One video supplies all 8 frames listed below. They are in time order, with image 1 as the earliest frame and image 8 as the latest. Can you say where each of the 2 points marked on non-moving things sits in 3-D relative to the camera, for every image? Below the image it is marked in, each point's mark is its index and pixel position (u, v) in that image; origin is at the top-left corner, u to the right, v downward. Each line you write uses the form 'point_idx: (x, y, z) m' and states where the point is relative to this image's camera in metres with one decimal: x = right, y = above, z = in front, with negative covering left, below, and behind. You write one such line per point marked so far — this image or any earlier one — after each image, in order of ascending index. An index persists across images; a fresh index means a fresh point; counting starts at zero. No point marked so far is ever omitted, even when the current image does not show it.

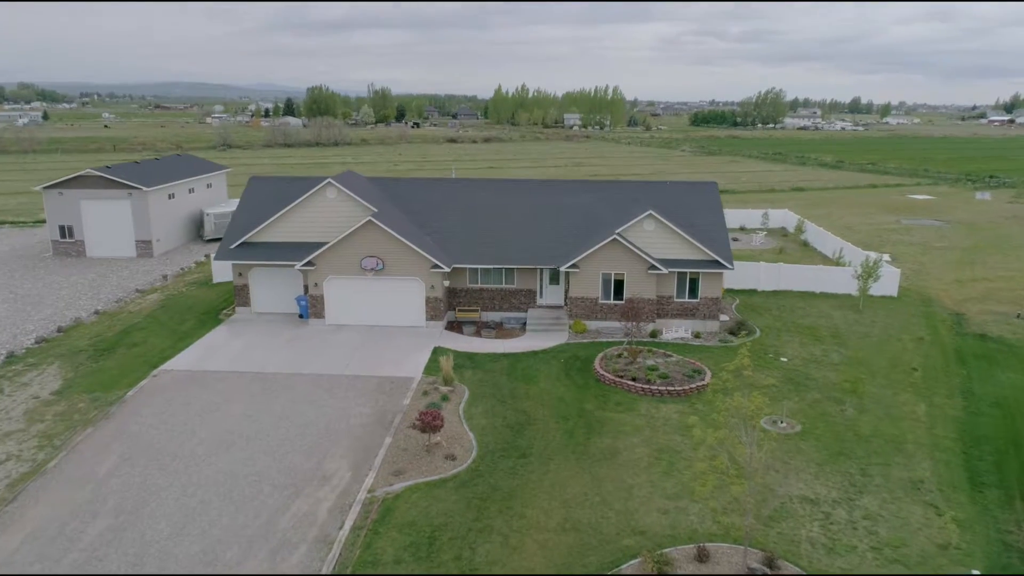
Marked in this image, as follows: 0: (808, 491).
0: (+7.3, -5.0, +17.8) m
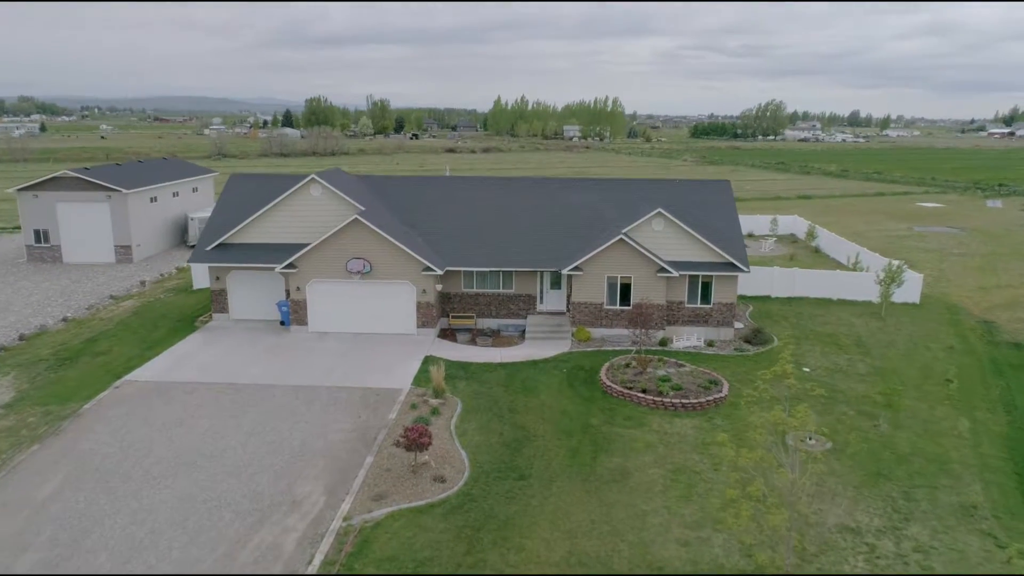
0: (+7.3, -5.0, +15.6) m
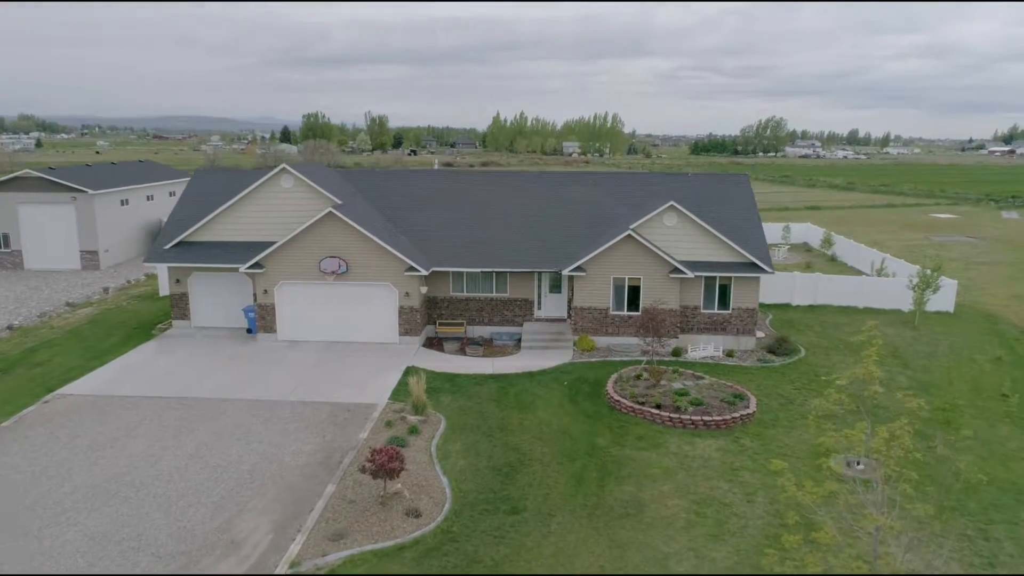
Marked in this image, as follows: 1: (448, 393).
0: (+7.1, -4.8, +12.5) m
1: (-1.8, -2.9, +19.9) m
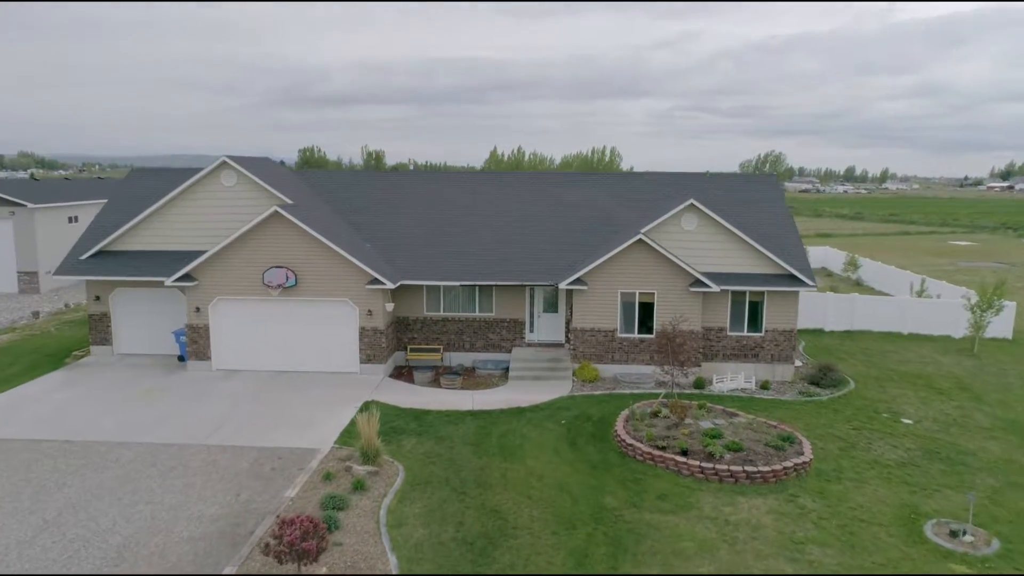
0: (+6.7, -4.7, +8.1) m
1: (-2.2, -3.2, +15.5) m
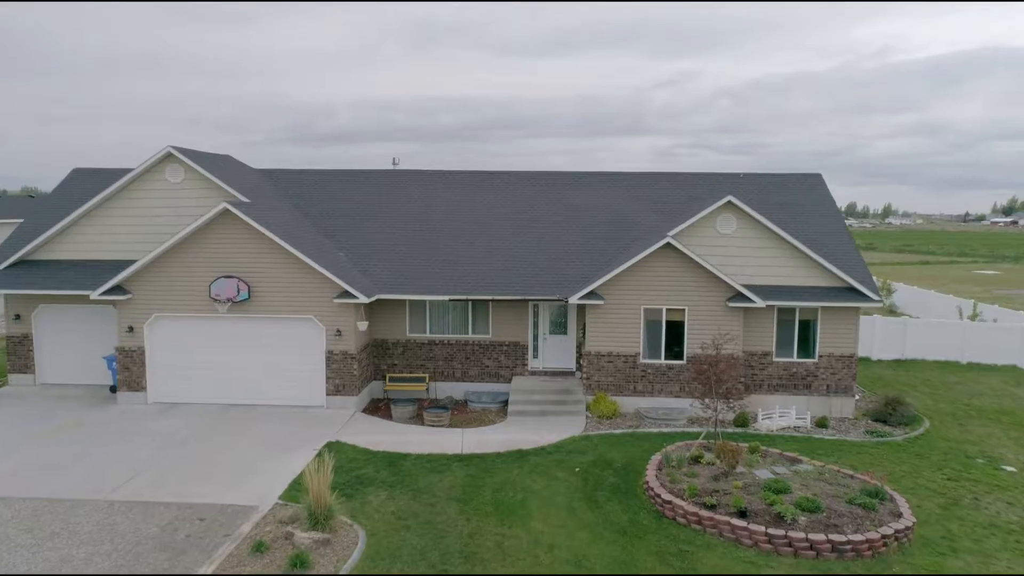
0: (+6.7, -4.4, +4.4) m
1: (-2.2, -3.3, +11.9) m
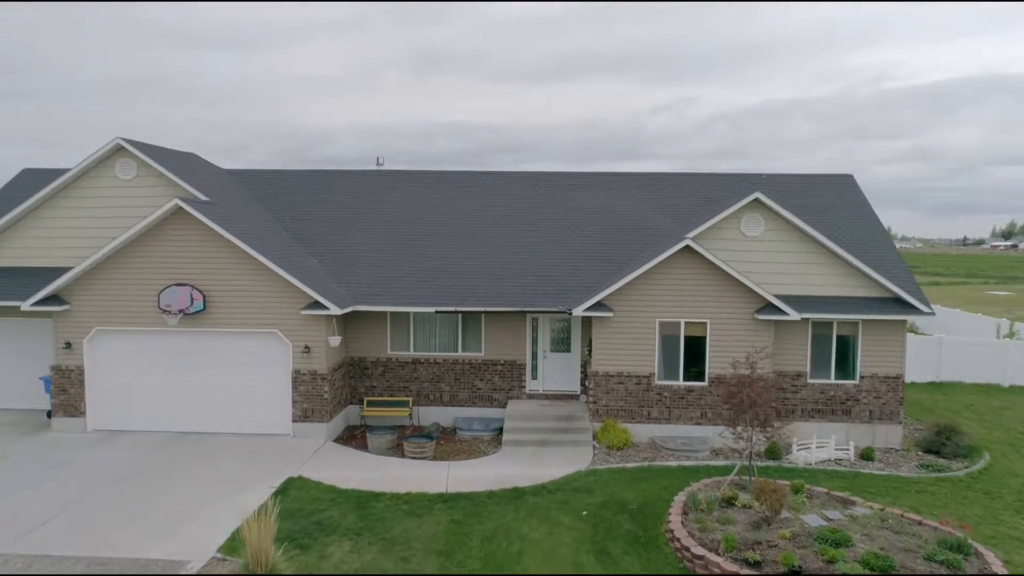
0: (+6.6, -4.3, +2.2) m
1: (-2.2, -3.4, +9.7) m
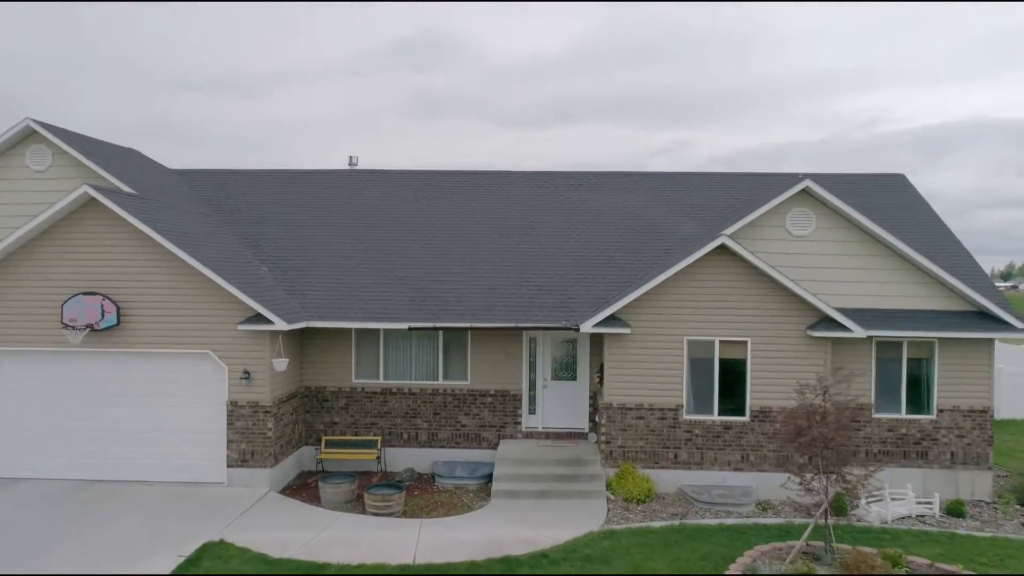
0: (+6.5, -3.7, -0.7) m
1: (-2.4, -3.3, +6.8) m
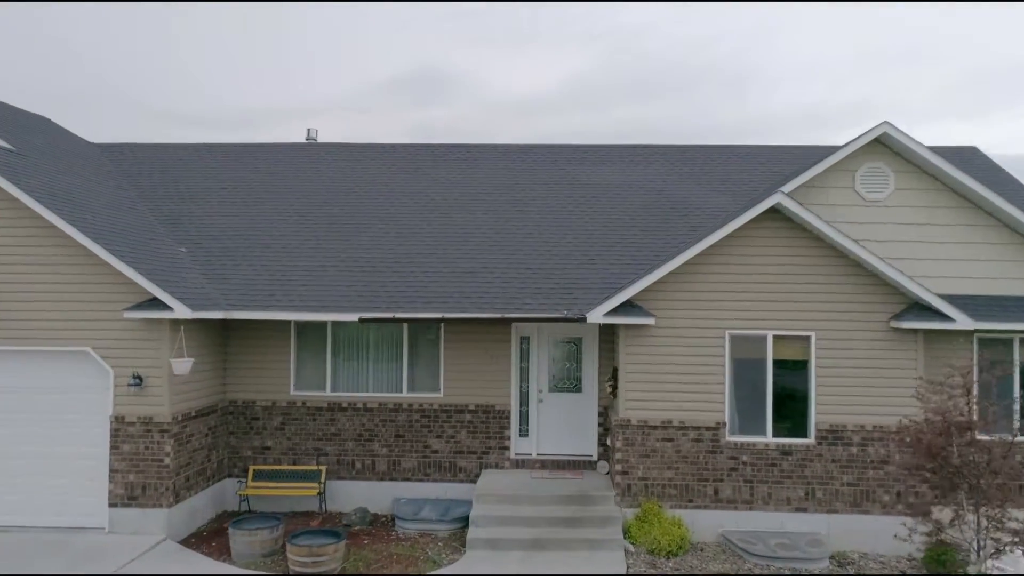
0: (+6.3, -2.9, -3.7) m
1: (-2.6, -2.8, +3.9) m
